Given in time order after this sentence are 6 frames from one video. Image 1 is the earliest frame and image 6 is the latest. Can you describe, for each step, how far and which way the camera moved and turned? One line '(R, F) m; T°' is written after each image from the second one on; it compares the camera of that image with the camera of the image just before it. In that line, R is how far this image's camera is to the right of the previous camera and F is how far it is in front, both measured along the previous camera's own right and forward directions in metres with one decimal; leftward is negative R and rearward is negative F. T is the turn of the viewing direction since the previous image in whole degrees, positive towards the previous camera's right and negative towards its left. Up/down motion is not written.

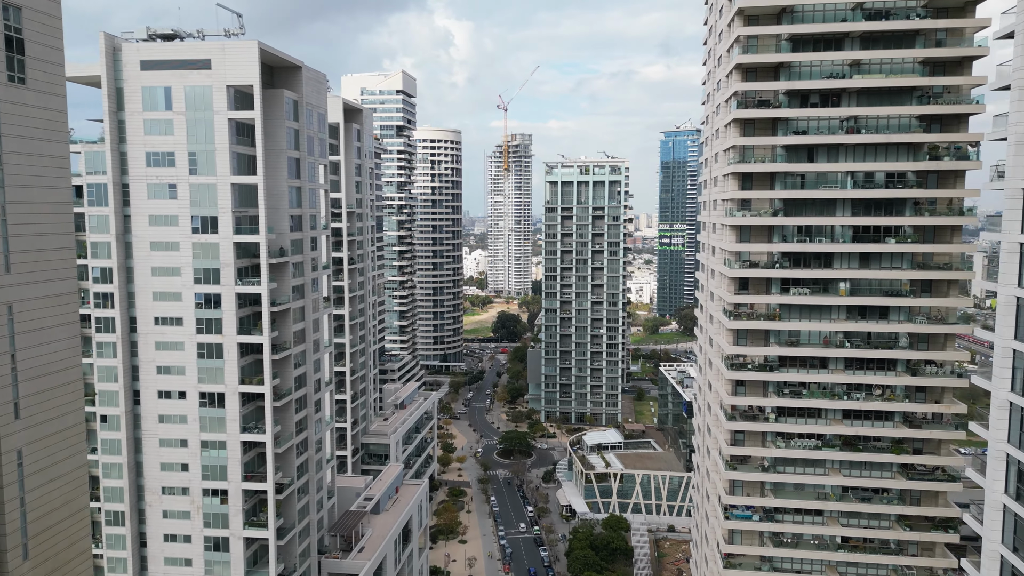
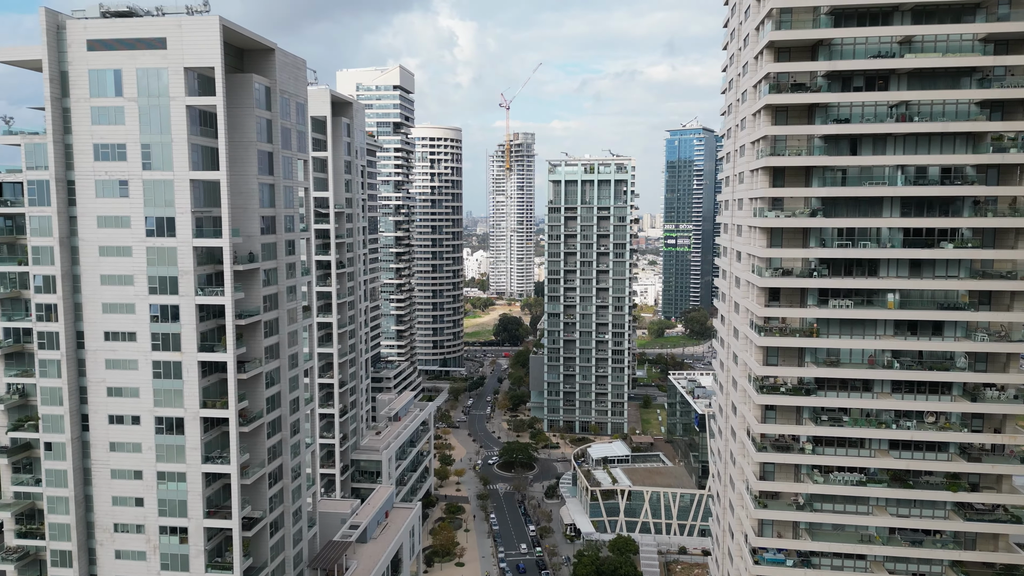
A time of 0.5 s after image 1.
(+0.3, +5.6) m; 0°
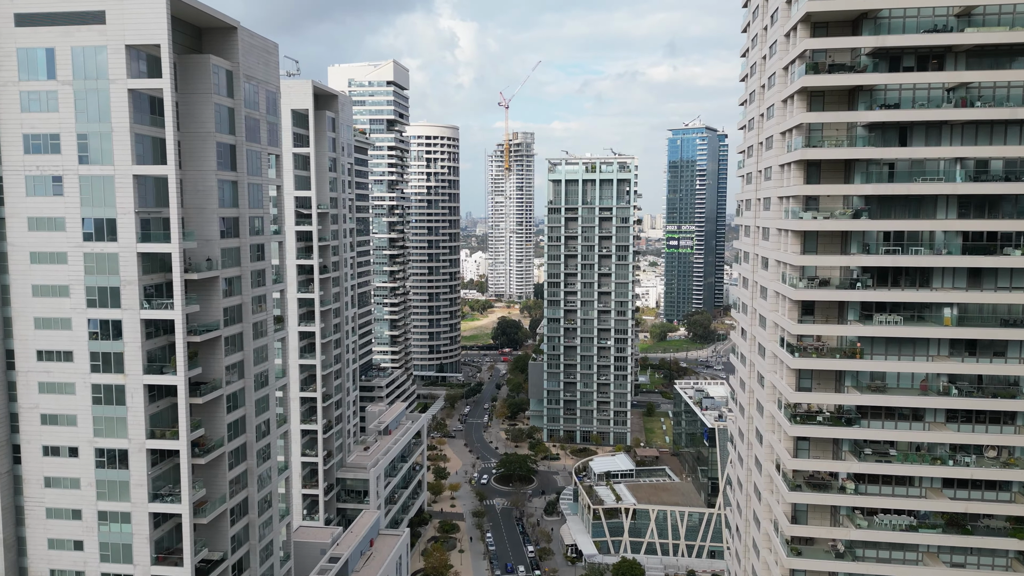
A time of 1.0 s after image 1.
(+0.3, +5.3) m; 0°
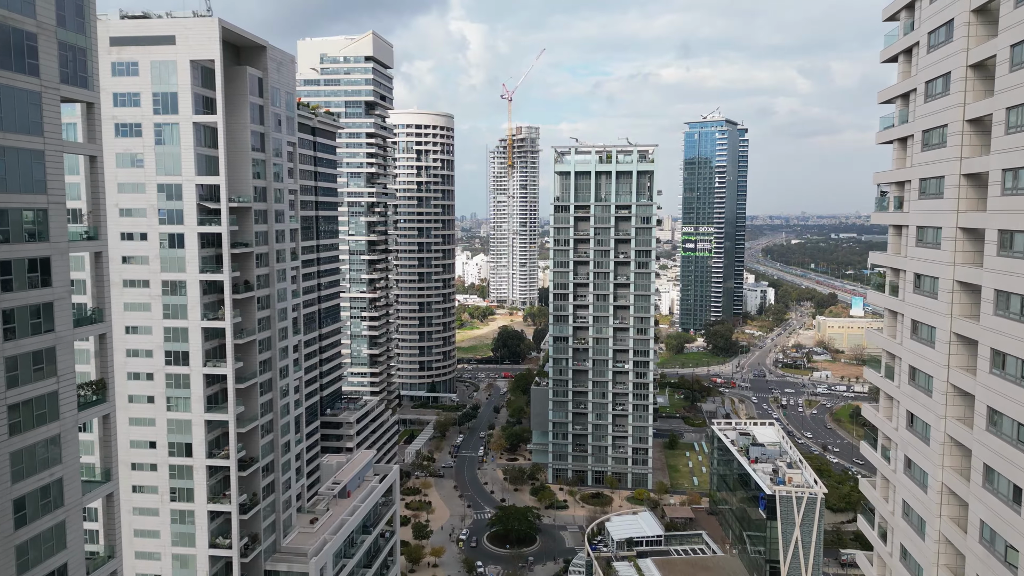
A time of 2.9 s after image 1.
(+0.9, +19.8) m; 0°
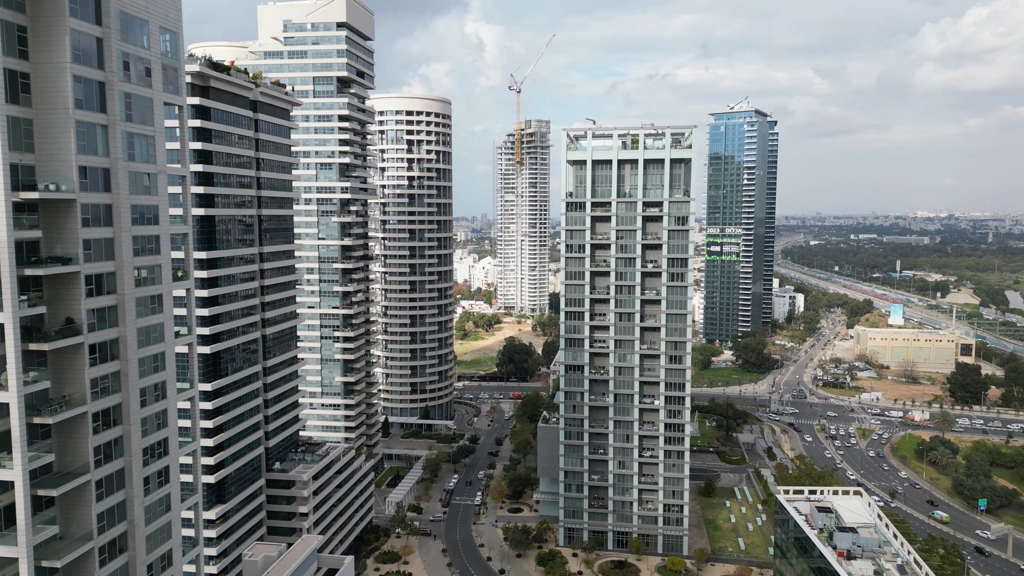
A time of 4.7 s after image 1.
(+1.2, +19.9) m; -1°
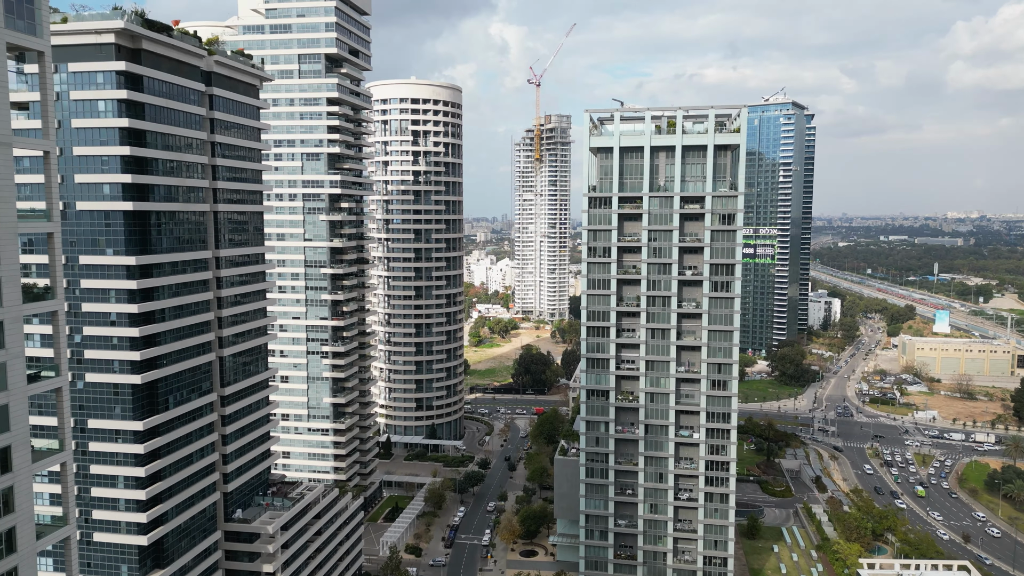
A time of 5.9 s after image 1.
(+0.8, +12.5) m; -2°
